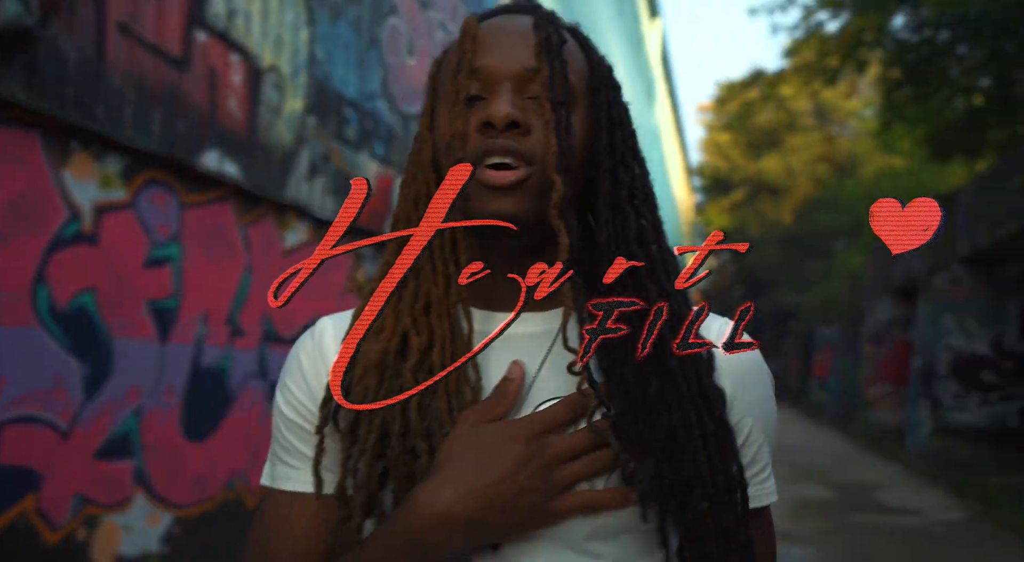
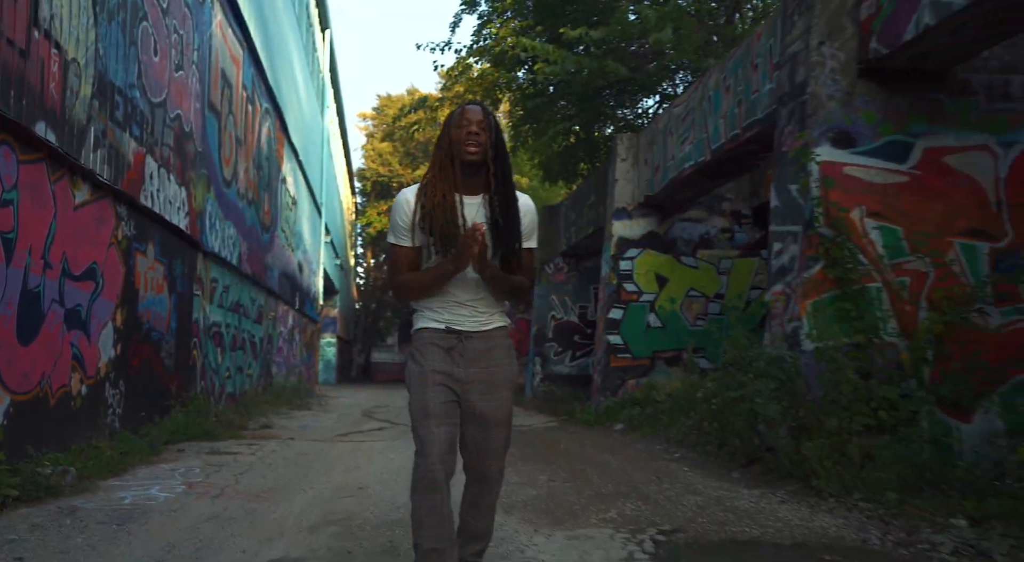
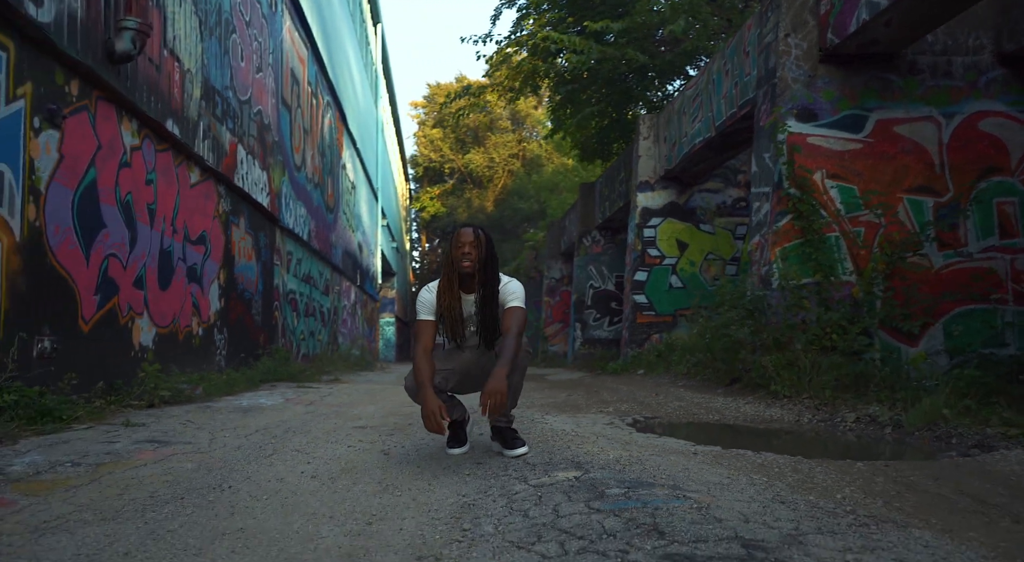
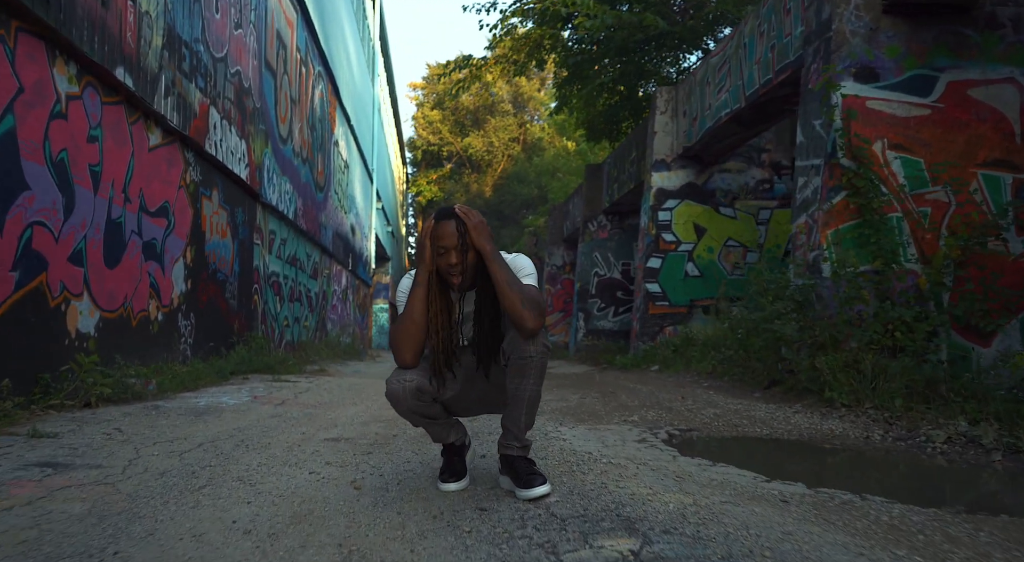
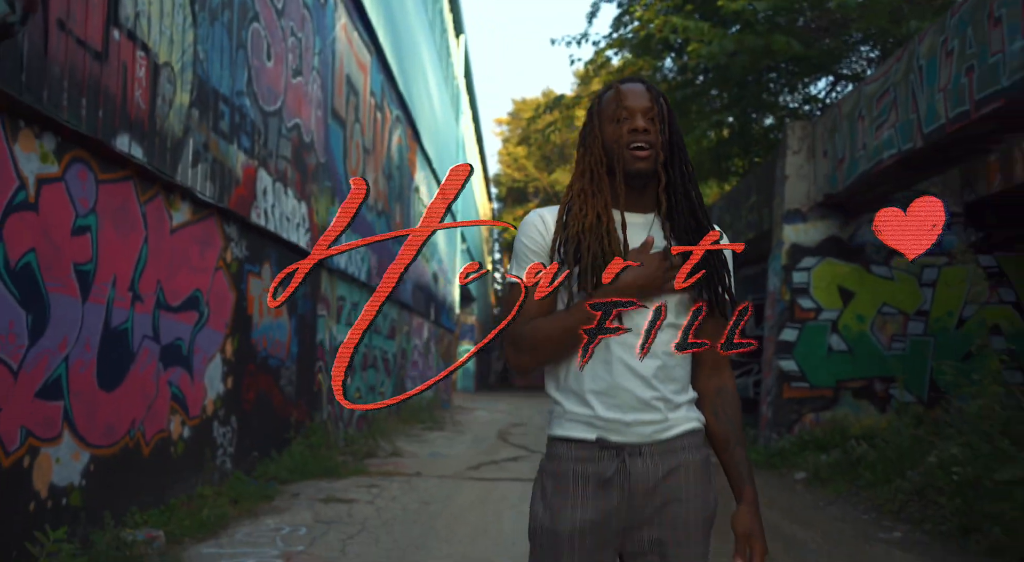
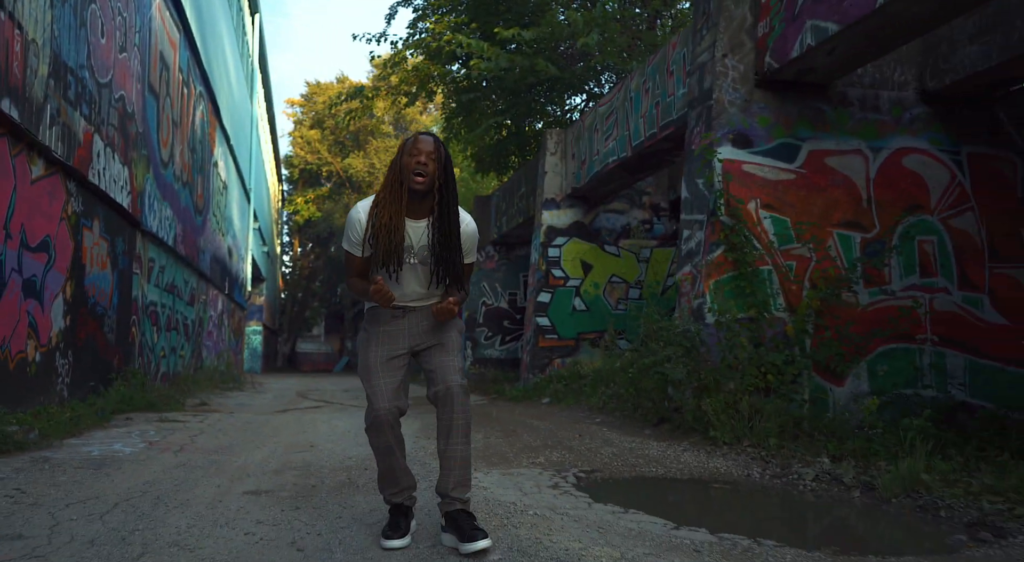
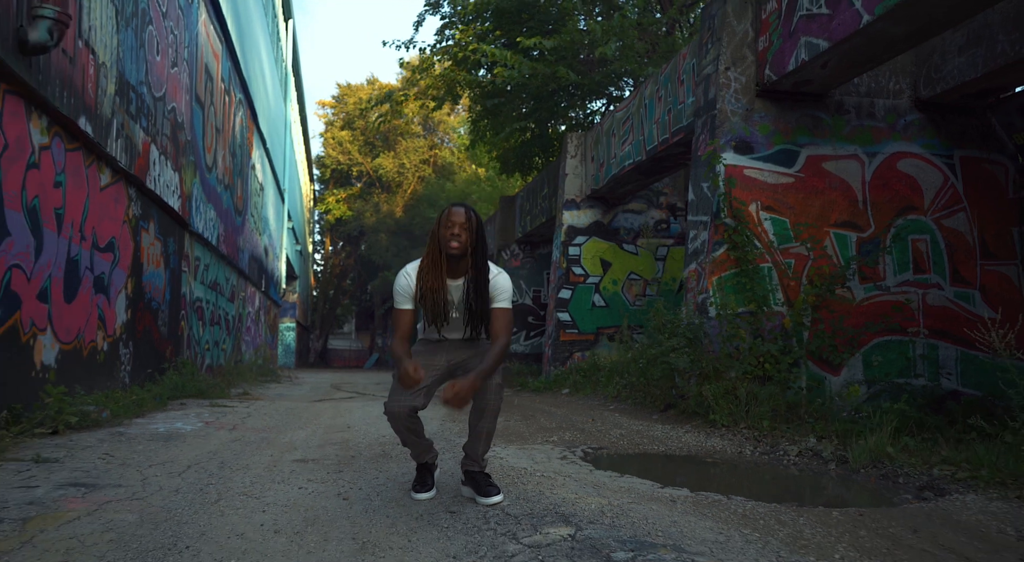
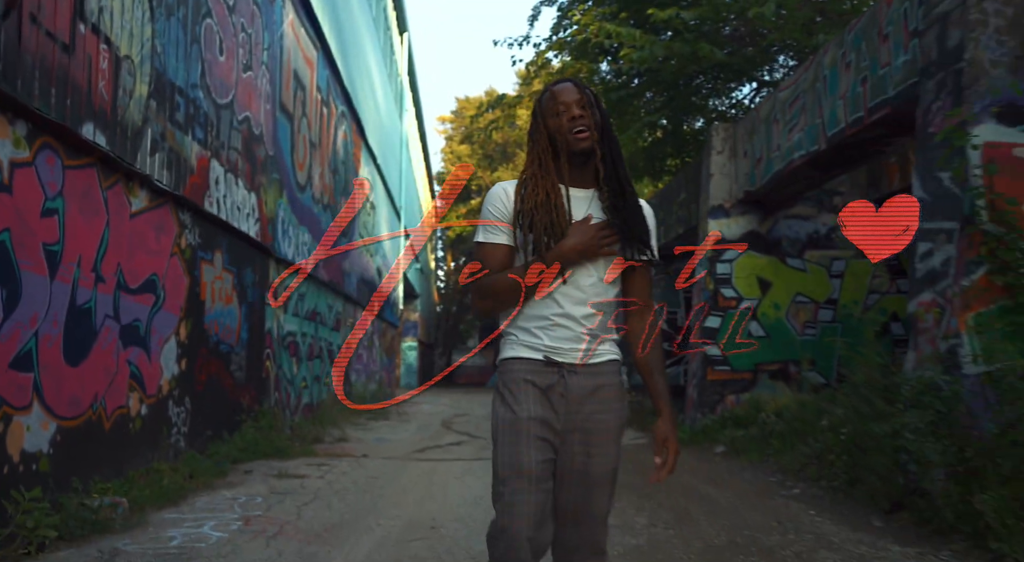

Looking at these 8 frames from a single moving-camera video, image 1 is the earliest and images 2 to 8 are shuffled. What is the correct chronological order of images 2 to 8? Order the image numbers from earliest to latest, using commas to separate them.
5, 8, 2, 6, 7, 3, 4
